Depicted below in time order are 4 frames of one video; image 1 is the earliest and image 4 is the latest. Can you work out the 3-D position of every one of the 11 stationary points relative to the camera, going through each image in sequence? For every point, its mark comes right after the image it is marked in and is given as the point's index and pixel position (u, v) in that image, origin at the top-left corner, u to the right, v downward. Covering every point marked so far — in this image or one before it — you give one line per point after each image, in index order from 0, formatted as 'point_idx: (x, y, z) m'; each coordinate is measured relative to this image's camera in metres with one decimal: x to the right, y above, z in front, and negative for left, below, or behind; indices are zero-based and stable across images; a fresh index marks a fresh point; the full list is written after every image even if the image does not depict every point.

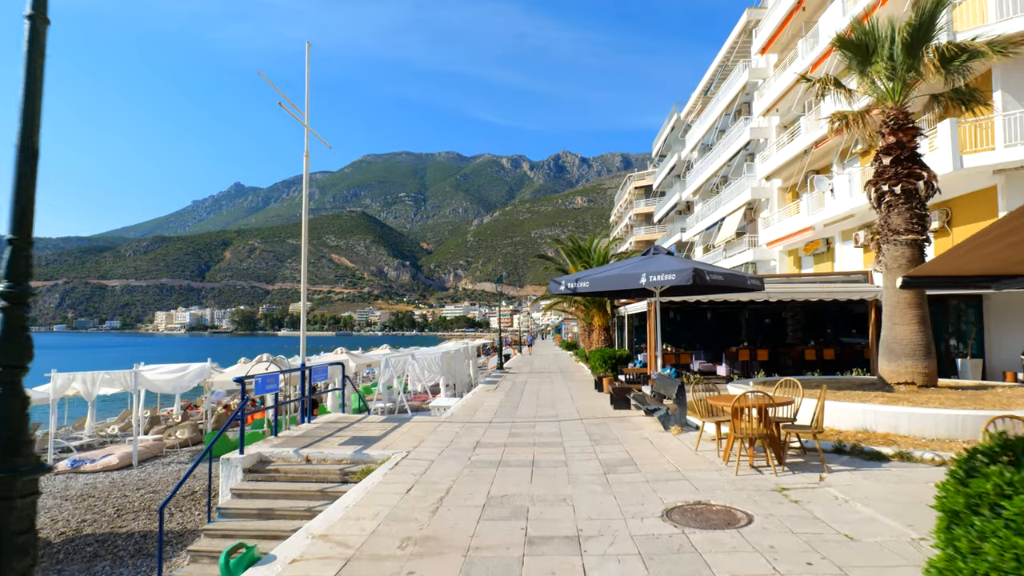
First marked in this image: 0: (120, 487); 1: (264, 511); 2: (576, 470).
0: (-8.0, -4.1, +11.4) m
1: (-3.2, -2.8, +7.2) m
2: (+0.8, -2.3, +7.0) m
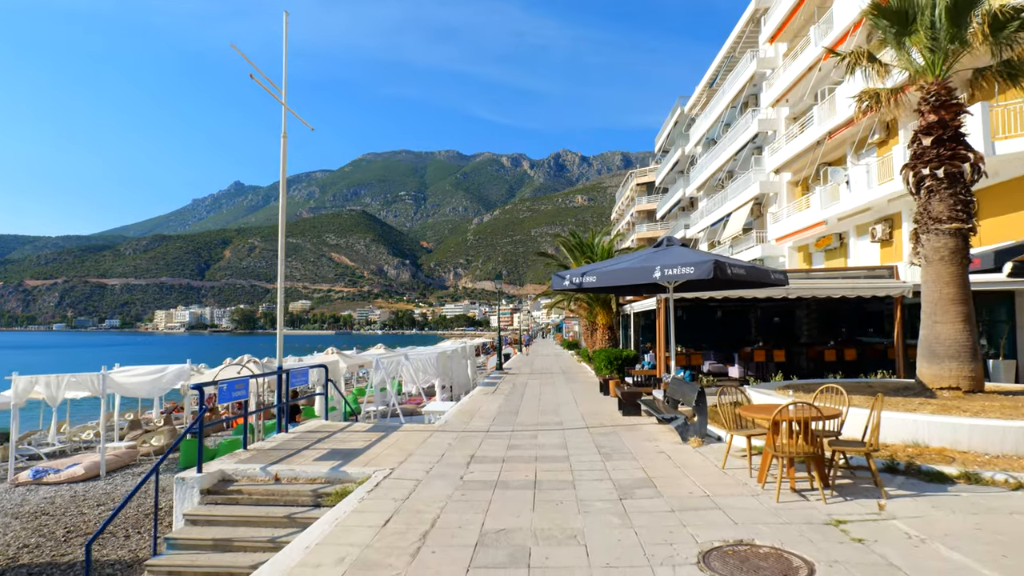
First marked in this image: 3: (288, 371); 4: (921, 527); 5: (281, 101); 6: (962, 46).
0: (-8.0, -4.0, +10.4) m
1: (-3.2, -2.7, +6.1) m
2: (+0.8, -2.2, +6.0) m
3: (-4.0, -1.5, +10.0) m
4: (+3.5, -2.0, +4.8) m
5: (-4.3, +3.5, +10.6) m
6: (+7.5, +4.0, +9.4) m
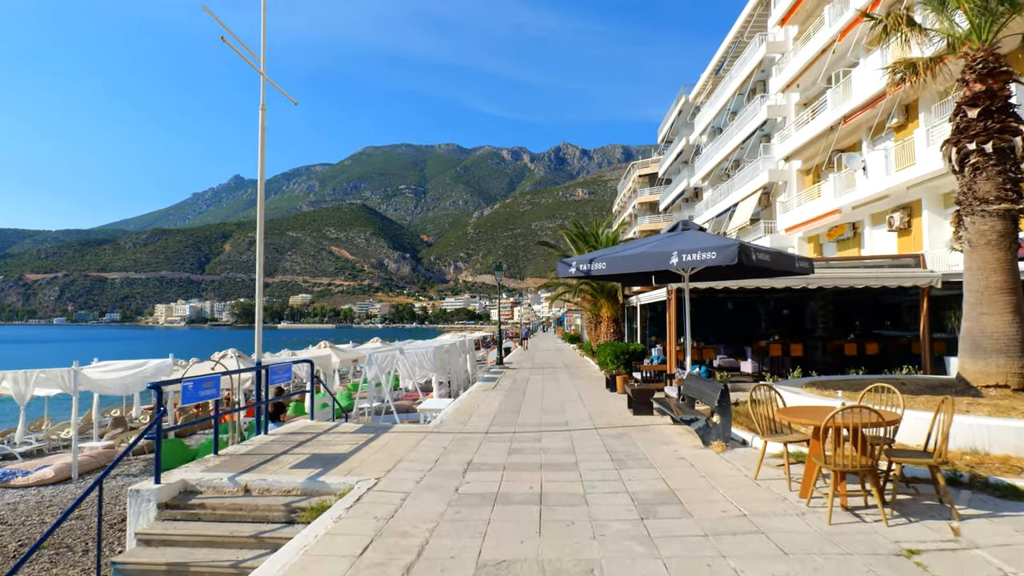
0: (-8.0, -3.8, +9.6) m
1: (-3.1, -2.6, +5.3) m
2: (+0.8, -2.0, +5.2) m
3: (-3.9, -1.3, +9.1) m
4: (+3.5, -1.9, +3.9) m
5: (-4.3, +3.7, +9.7) m
6: (+7.6, +4.2, +8.5) m
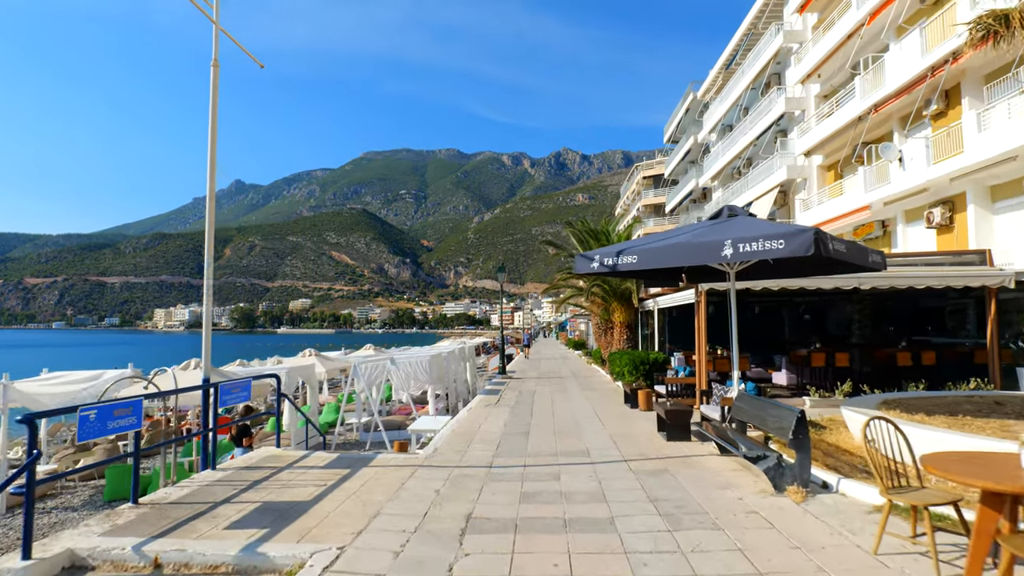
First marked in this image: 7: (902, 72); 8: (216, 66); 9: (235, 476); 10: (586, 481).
0: (-7.8, -3.7, +7.8) m
1: (-3.0, -2.5, +3.5) m
2: (+0.9, -2.0, +3.4) m
3: (-3.8, -1.3, +7.3) m
4: (+3.6, -1.8, +2.2) m
5: (-4.2, +3.7, +8.0) m
6: (+7.7, +4.2, +6.8) m
7: (+12.8, +7.0, +18.4) m
8: (-4.1, +3.0, +7.9) m
9: (-3.3, -2.2, +6.8) m
10: (+0.8, -2.2, +6.5) m
